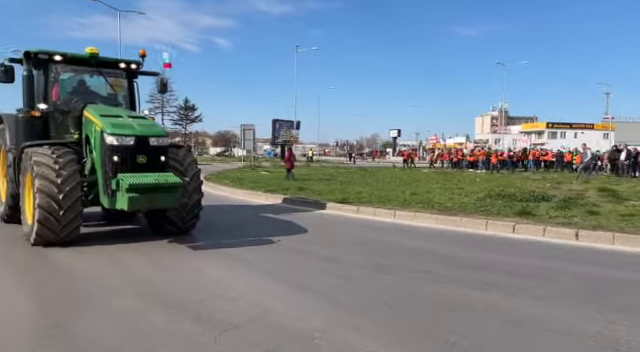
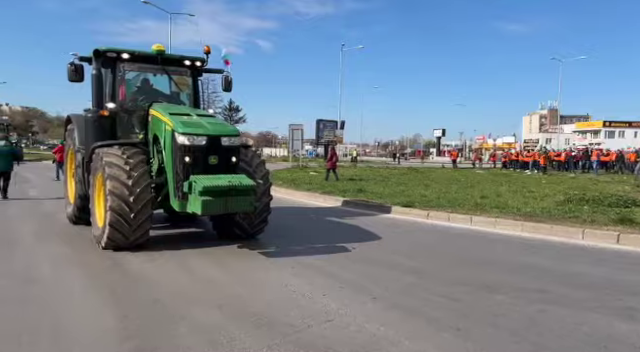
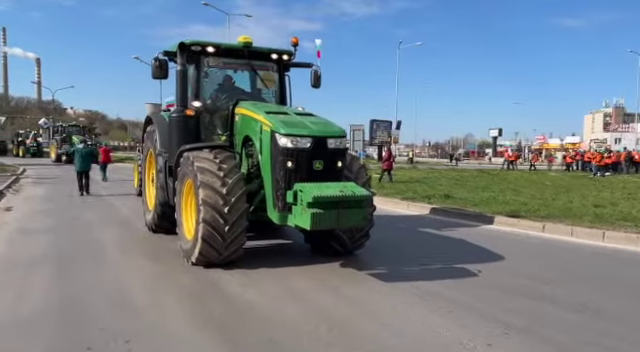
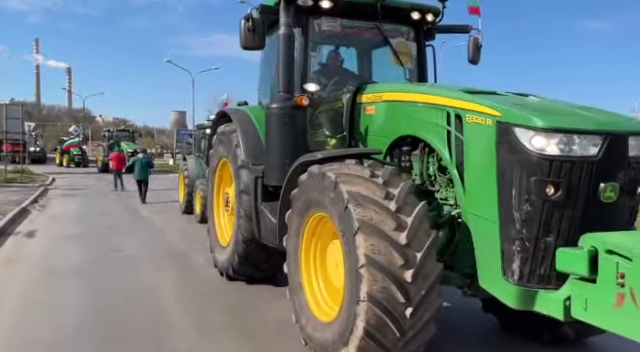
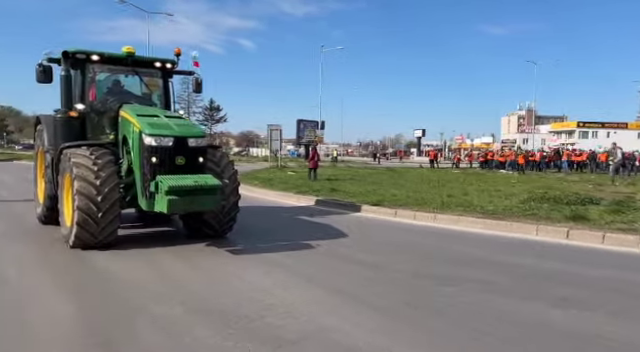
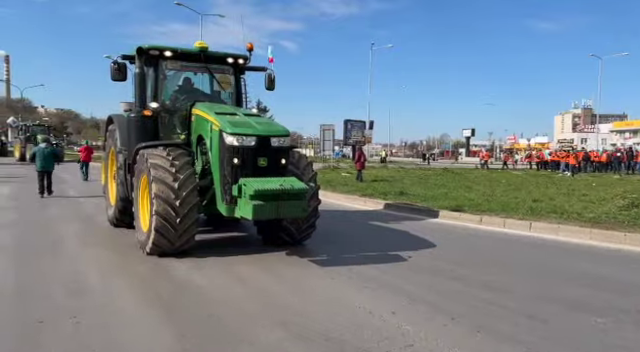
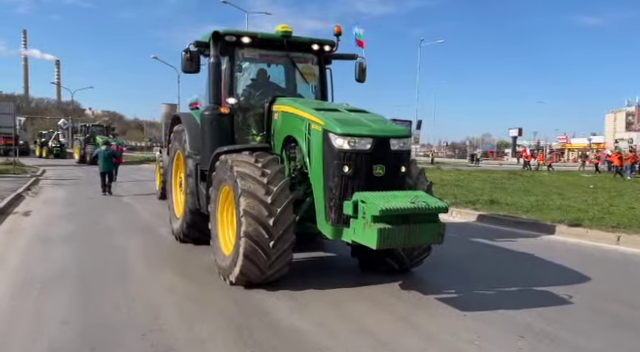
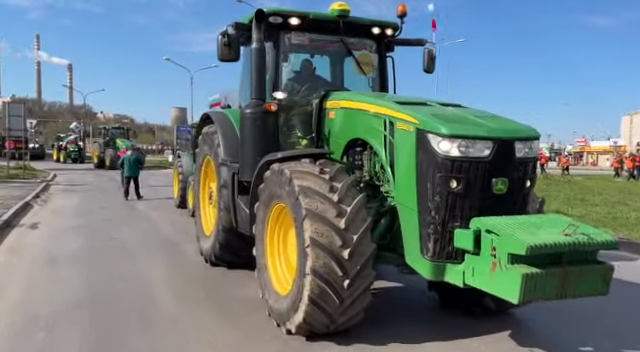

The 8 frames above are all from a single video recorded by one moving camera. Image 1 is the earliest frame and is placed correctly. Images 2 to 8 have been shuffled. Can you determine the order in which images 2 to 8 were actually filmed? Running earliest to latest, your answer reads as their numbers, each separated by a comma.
5, 2, 6, 3, 7, 8, 4
